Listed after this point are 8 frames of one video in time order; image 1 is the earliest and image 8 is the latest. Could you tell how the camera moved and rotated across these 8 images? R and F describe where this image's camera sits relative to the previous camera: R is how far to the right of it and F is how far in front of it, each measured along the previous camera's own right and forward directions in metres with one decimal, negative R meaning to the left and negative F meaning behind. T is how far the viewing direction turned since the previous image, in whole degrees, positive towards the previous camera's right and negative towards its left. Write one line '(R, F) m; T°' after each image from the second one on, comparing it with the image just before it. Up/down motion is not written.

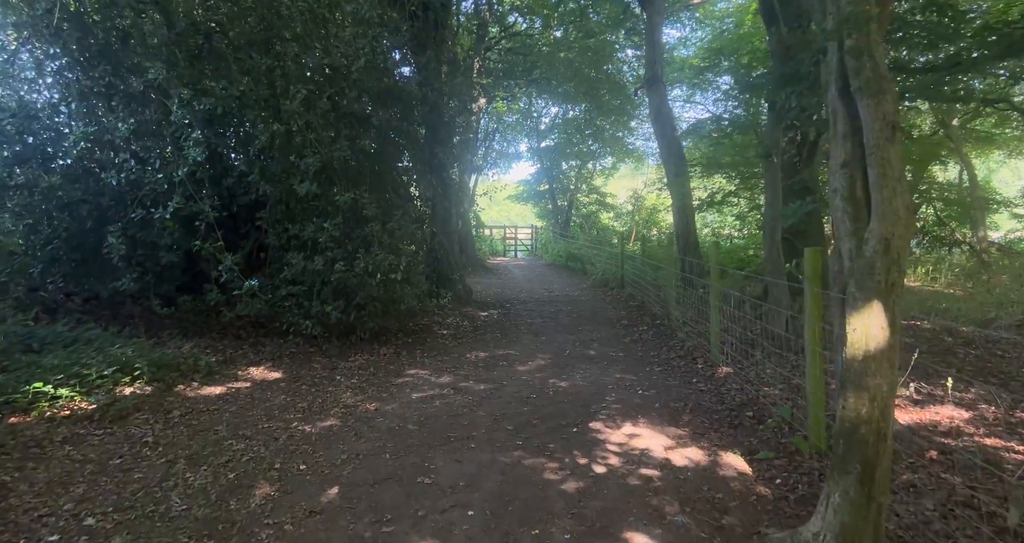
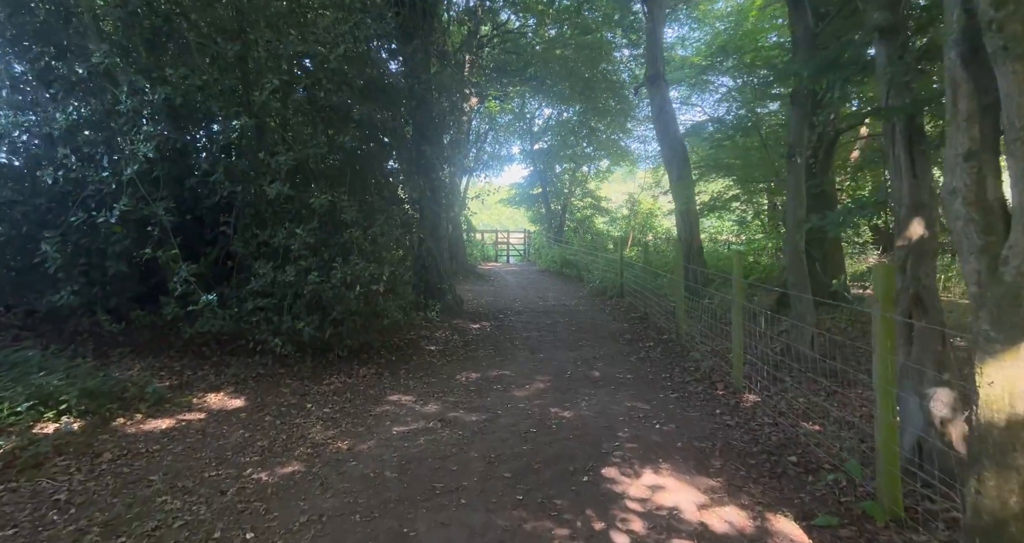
(0.0, +0.7) m; +1°
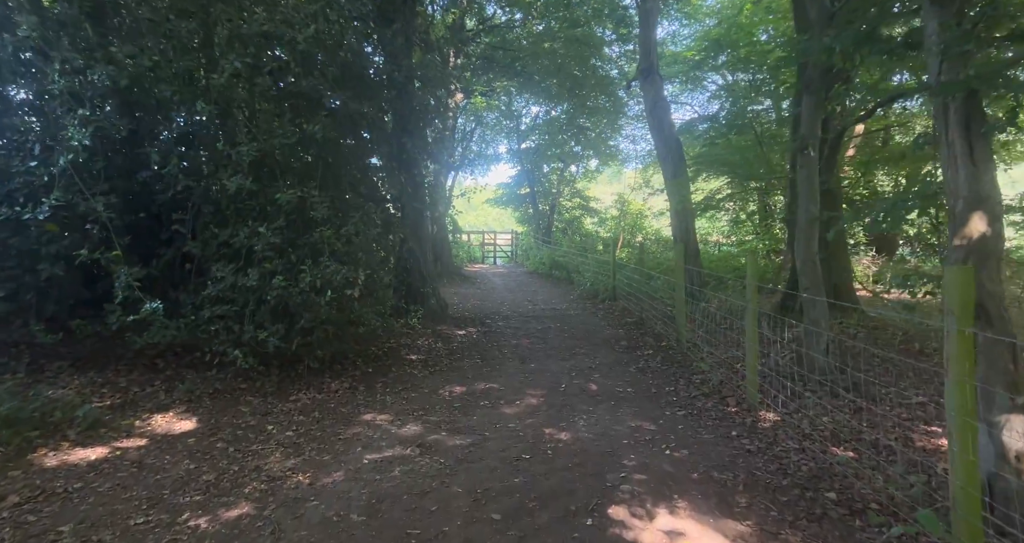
(0.0, +0.6) m; +1°
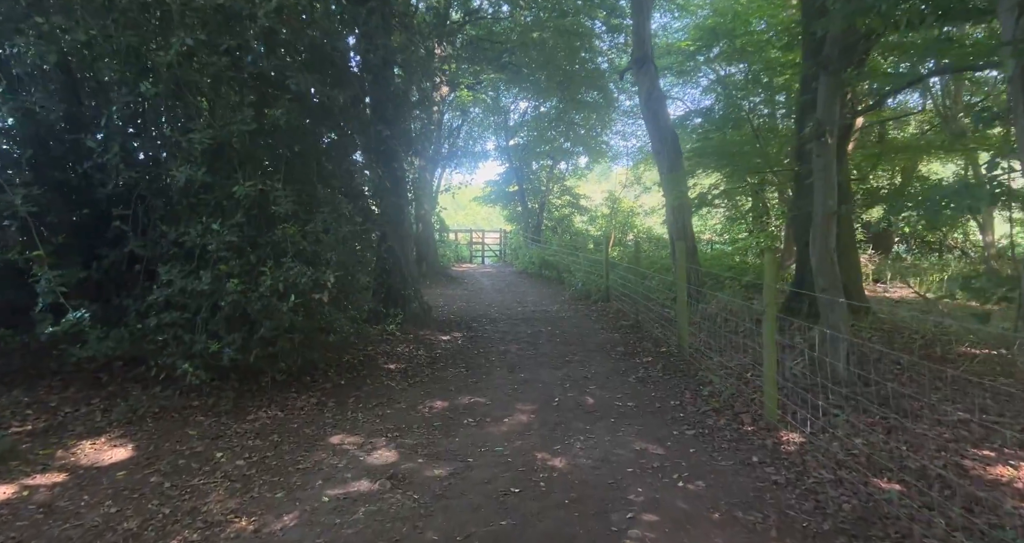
(0.0, +0.6) m; +1°
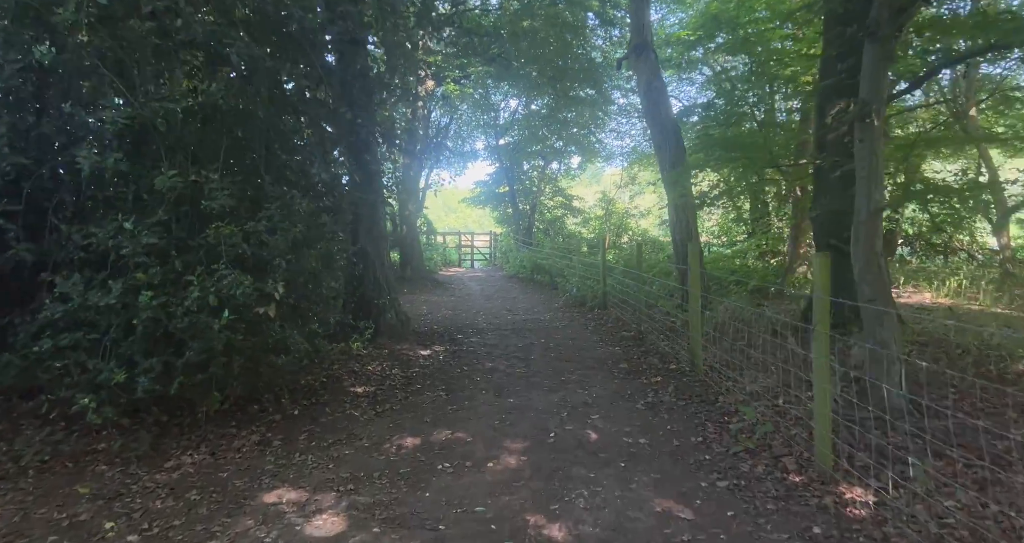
(0.0, +0.9) m; +1°
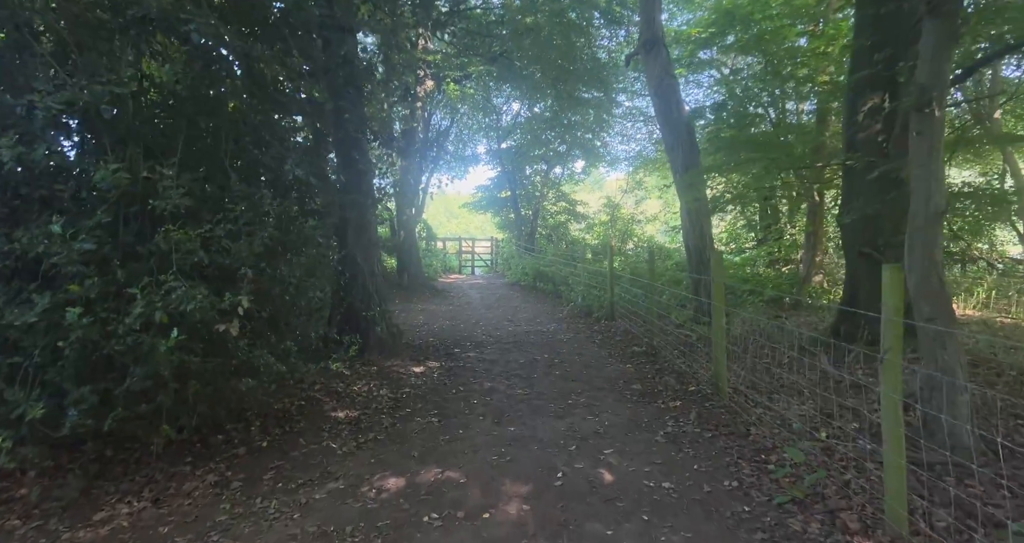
(0.0, +0.6) m; 0°
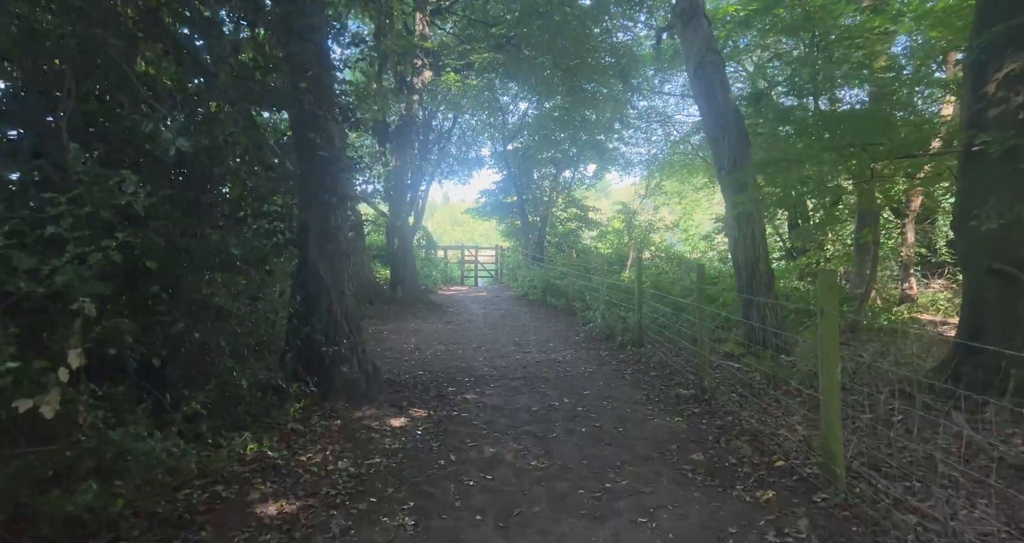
(-0.1, +1.6) m; -1°
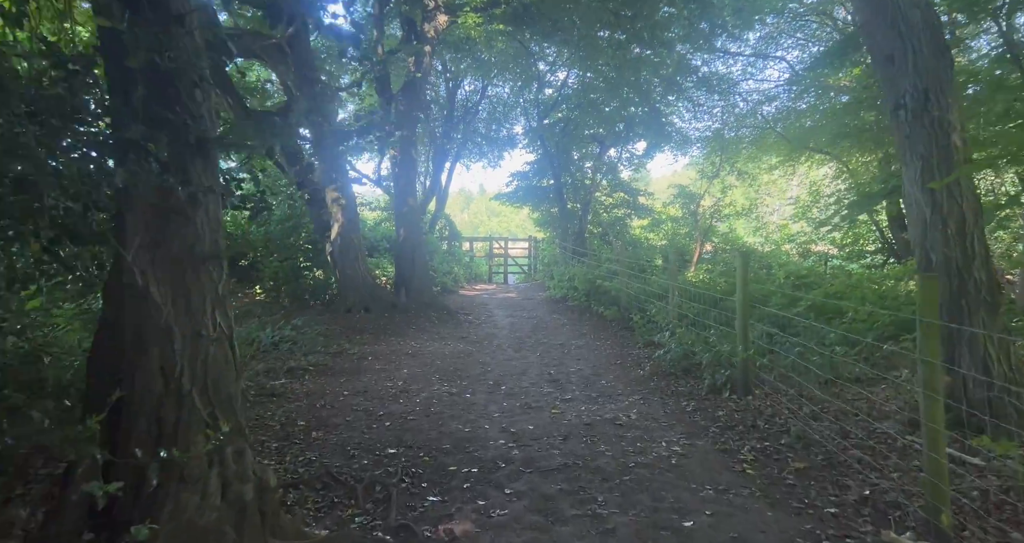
(0.0, +2.9) m; -4°
